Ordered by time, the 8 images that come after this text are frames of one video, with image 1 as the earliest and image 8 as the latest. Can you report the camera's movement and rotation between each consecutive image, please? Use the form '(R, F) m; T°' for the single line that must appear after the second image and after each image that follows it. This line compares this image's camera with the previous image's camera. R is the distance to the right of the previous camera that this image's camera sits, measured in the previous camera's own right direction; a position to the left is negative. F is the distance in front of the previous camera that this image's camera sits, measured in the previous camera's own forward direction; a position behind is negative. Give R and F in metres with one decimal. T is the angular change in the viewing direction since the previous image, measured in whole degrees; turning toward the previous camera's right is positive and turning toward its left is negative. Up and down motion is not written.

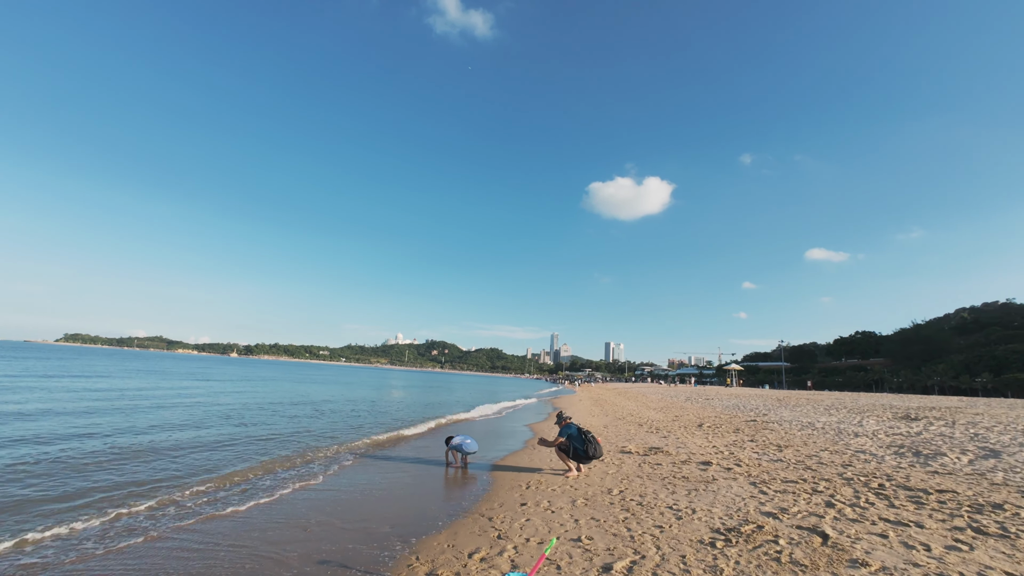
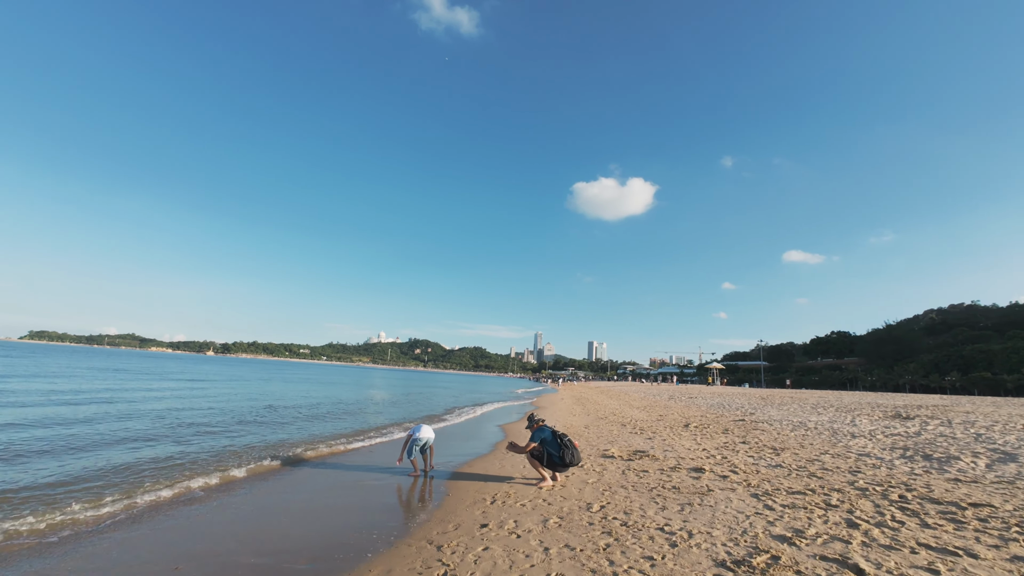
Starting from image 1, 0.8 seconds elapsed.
(+0.3, +1.1) m; +2°
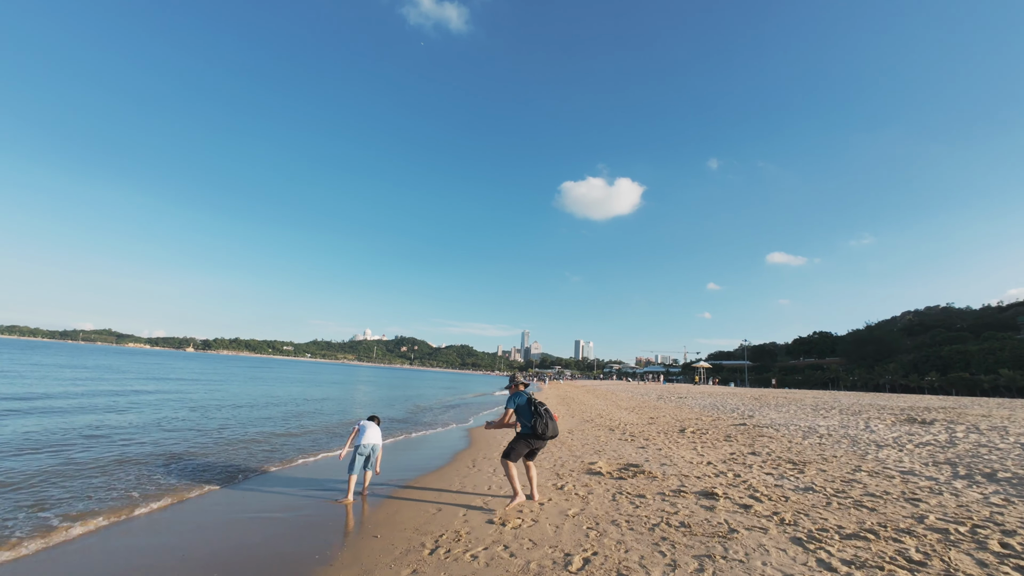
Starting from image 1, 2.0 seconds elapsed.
(+0.4, +1.7) m; +2°
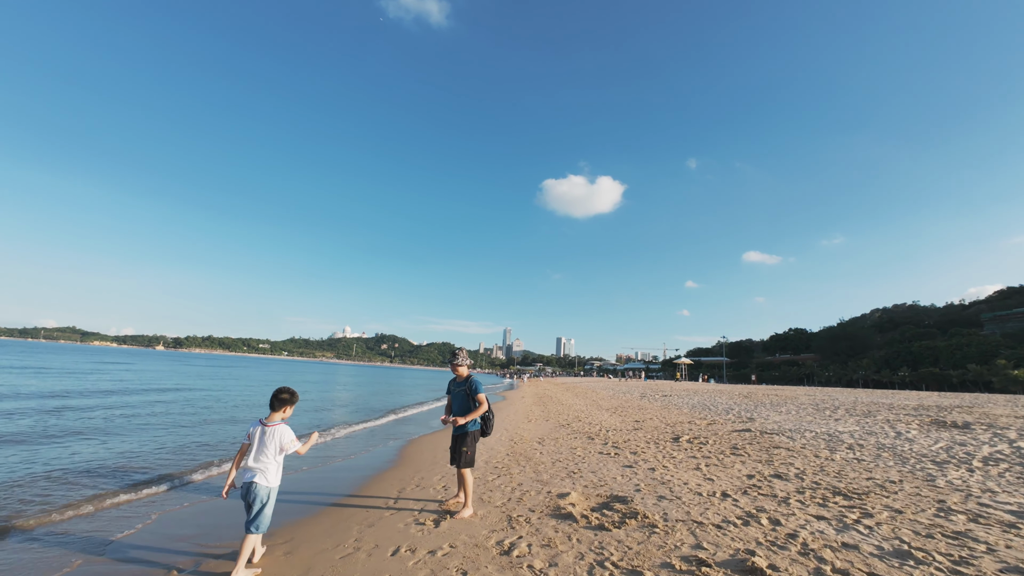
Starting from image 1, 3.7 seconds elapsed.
(+0.6, +2.4) m; +2°
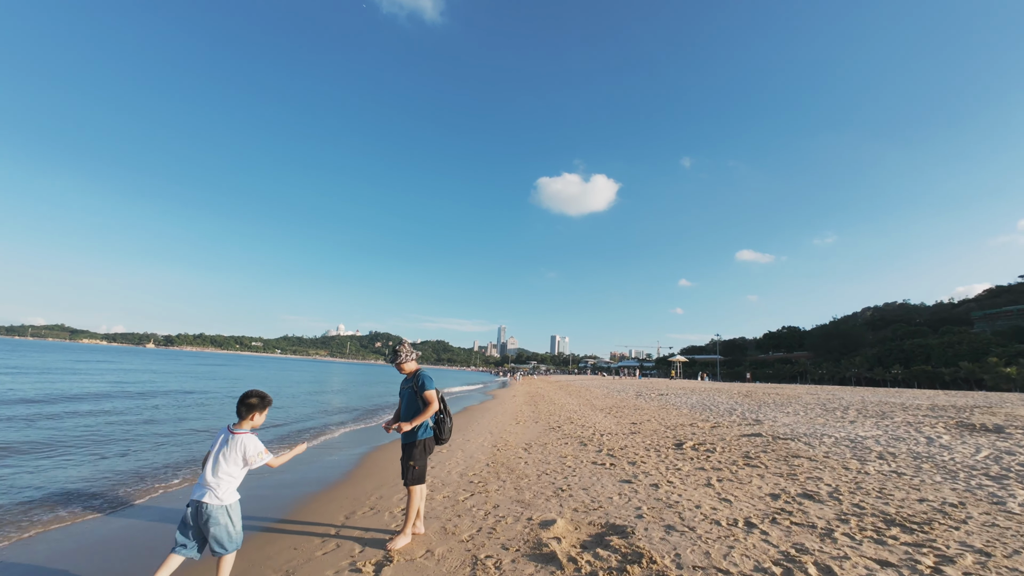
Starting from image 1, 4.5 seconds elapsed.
(+0.2, +1.2) m; +1°
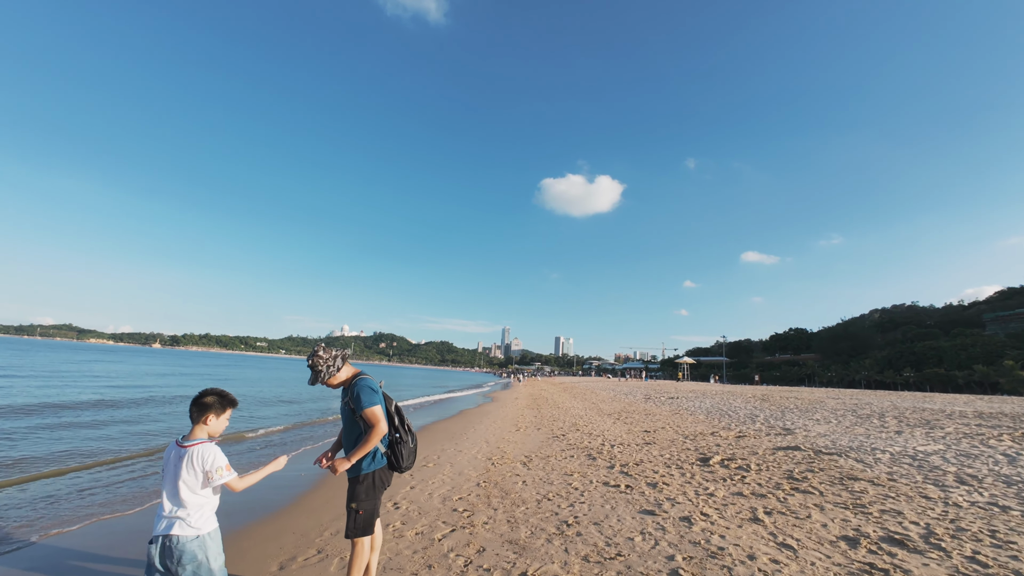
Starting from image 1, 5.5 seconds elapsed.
(+0.1, +1.4) m; -1°
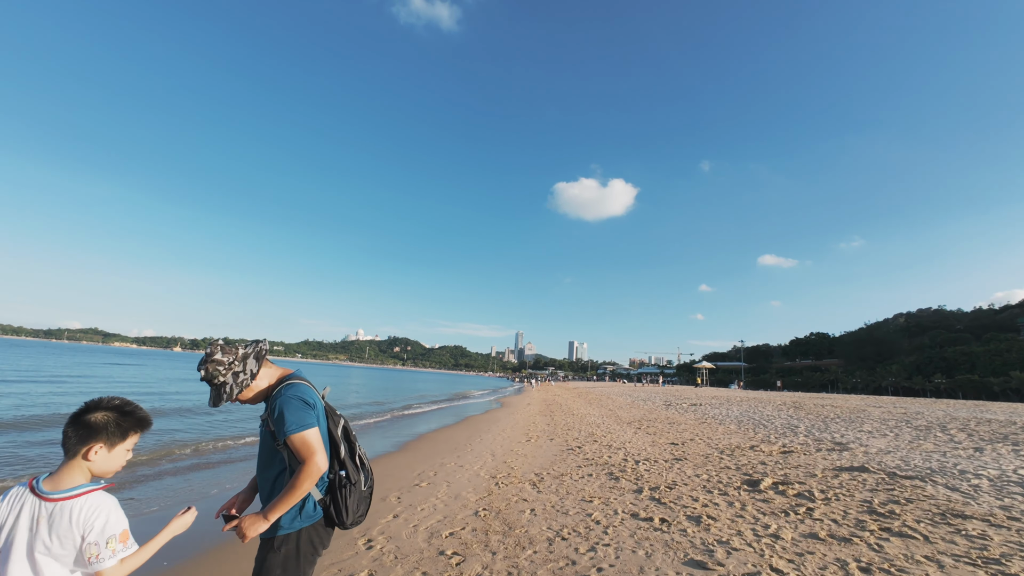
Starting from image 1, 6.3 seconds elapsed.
(+0.1, +1.3) m; -2°
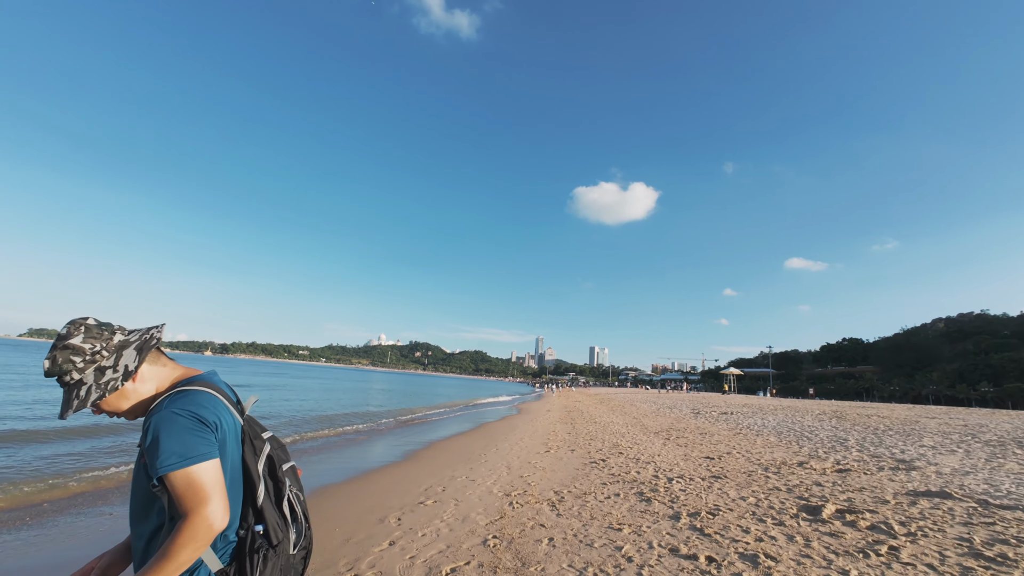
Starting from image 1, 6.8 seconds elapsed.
(+0.1, +0.8) m; -3°
